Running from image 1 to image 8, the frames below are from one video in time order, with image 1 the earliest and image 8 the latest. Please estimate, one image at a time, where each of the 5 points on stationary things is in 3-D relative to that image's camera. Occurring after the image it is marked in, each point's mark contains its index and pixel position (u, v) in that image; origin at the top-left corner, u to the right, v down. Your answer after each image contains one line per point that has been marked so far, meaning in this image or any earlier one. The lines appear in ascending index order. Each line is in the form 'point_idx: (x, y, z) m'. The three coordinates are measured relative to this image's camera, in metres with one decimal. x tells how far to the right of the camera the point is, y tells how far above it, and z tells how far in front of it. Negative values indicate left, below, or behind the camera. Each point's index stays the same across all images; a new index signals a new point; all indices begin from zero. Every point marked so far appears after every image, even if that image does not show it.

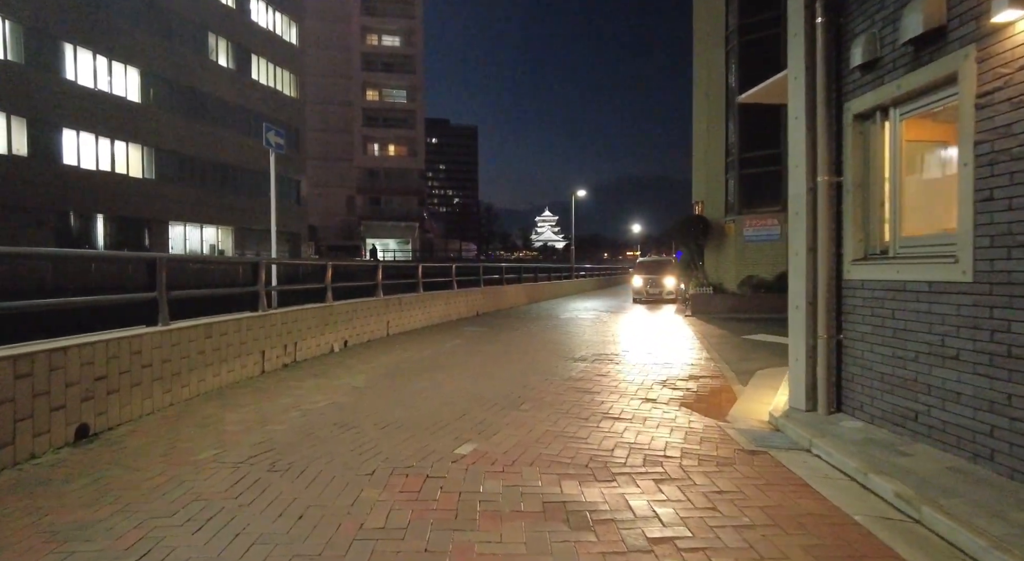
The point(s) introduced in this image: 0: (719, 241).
0: (+6.7, +1.2, +19.8) m
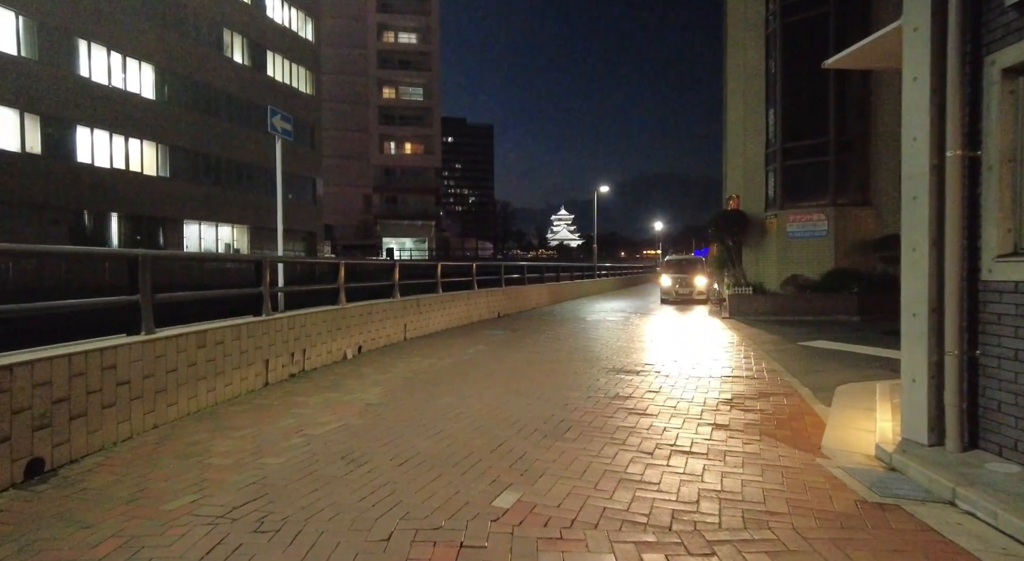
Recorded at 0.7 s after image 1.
0: (+7.4, +1.3, +18.6) m
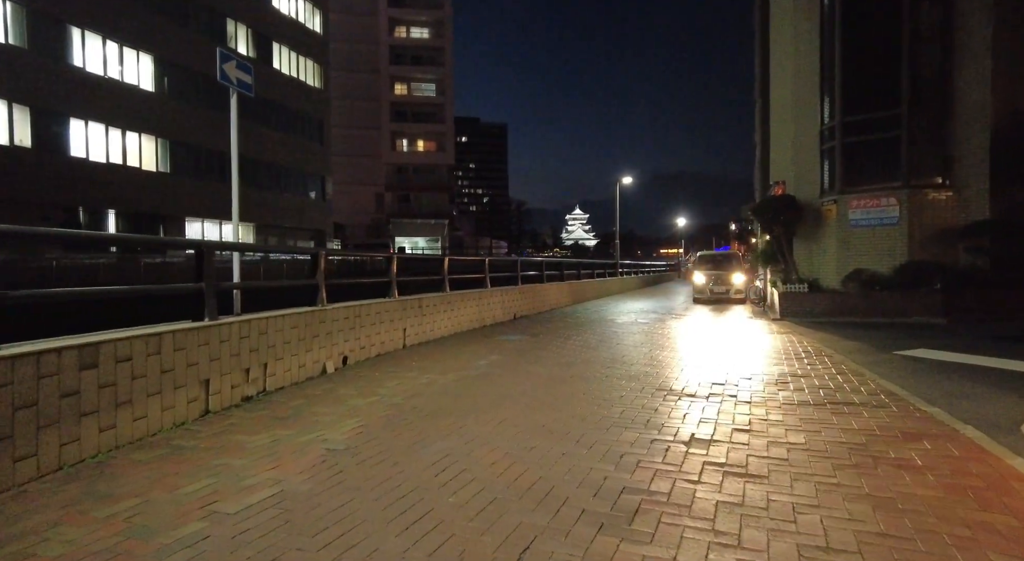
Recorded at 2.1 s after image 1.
0: (+7.9, +1.4, +16.3) m
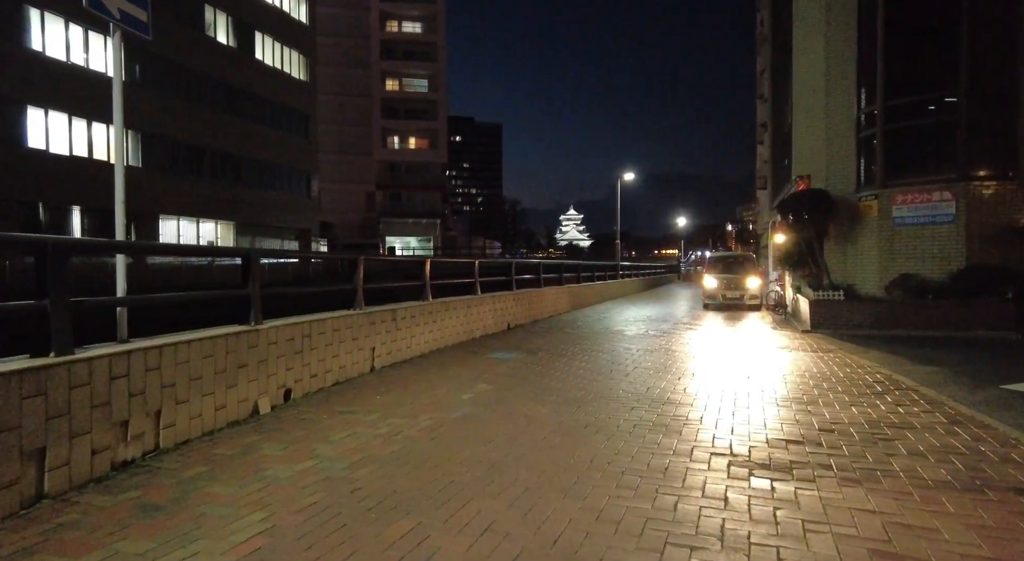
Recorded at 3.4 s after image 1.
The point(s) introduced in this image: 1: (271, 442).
0: (+7.8, +1.2, +14.4) m
1: (-2.1, -1.4, +5.4) m
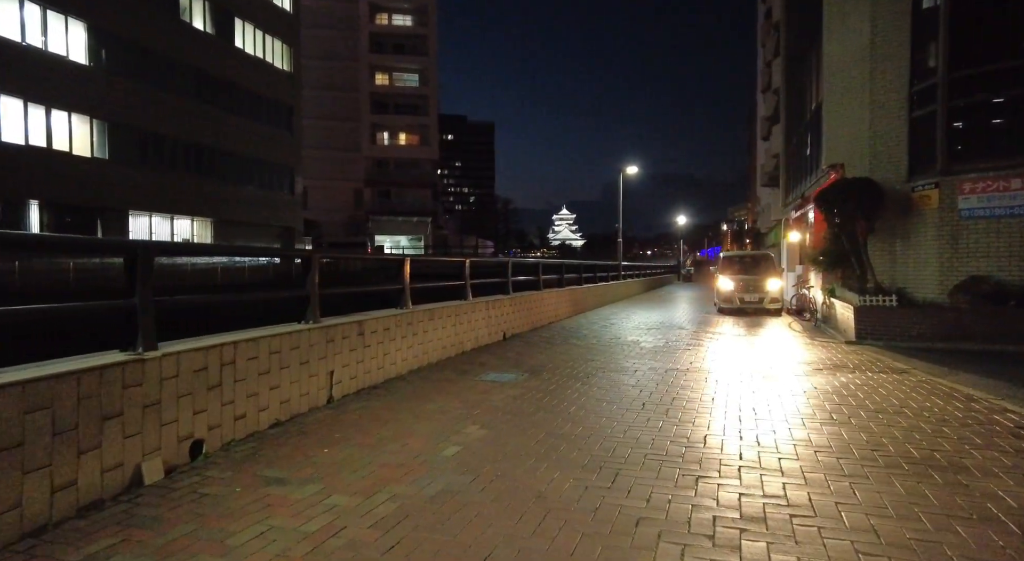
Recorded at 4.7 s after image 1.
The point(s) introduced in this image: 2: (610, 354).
0: (+7.7, +1.2, +12.4) m
1: (-2.1, -1.4, +3.3) m
2: (+1.8, -1.3, +10.8) m
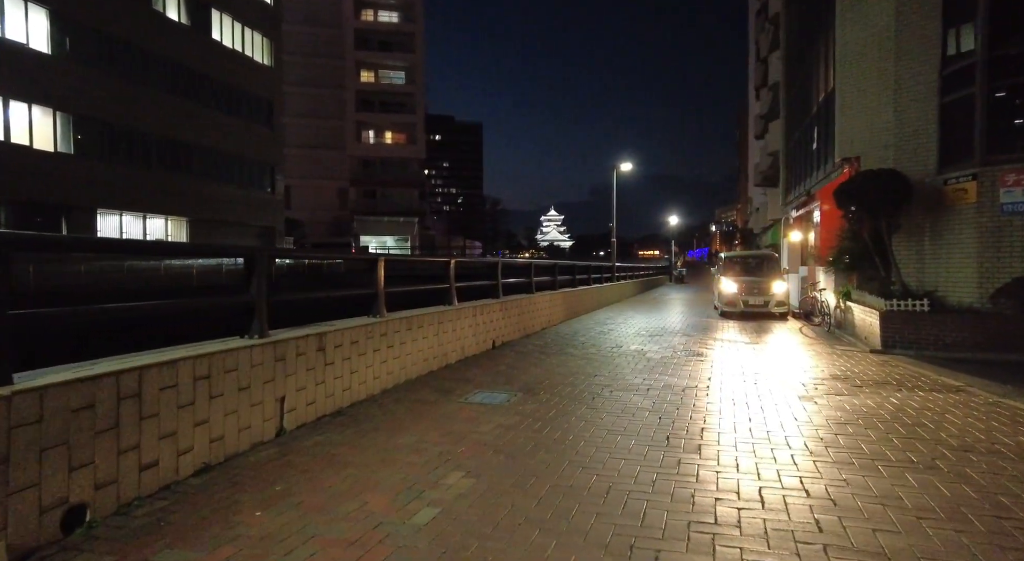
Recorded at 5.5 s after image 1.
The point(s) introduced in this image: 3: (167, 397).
0: (+7.5, +1.1, +11.3) m
1: (-2.1, -1.5, +2.0) m
2: (+1.6, -1.3, +9.6) m
3: (-2.3, -0.8, +4.2) m
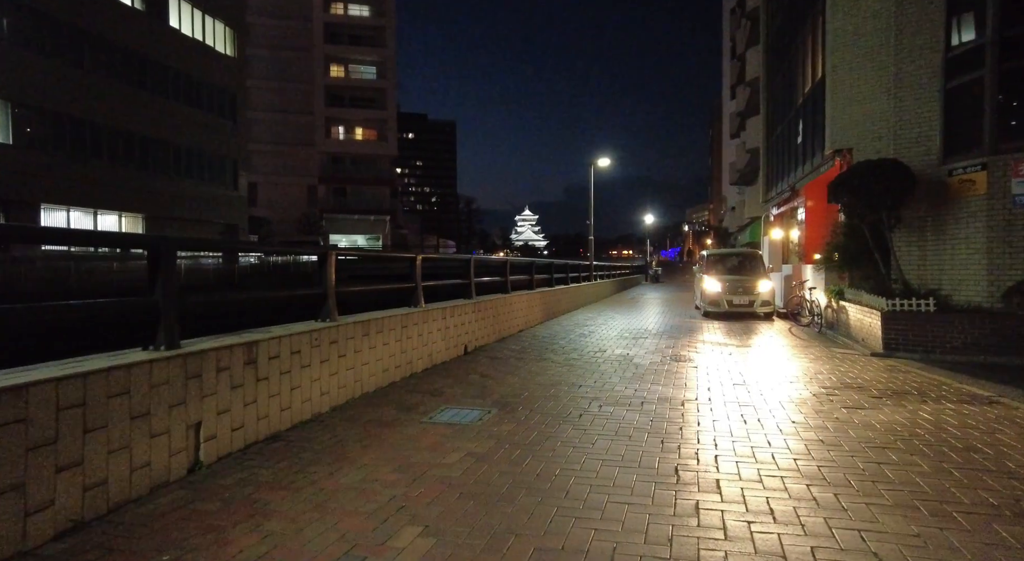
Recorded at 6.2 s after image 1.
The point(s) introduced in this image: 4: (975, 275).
0: (+7.1, +1.2, +10.5) m
1: (-2.1, -1.4, +0.8) m
2: (+1.3, -1.3, +8.6) m
3: (-2.5, -0.8, +3.0) m
4: (+7.3, +0.1, +9.6) m
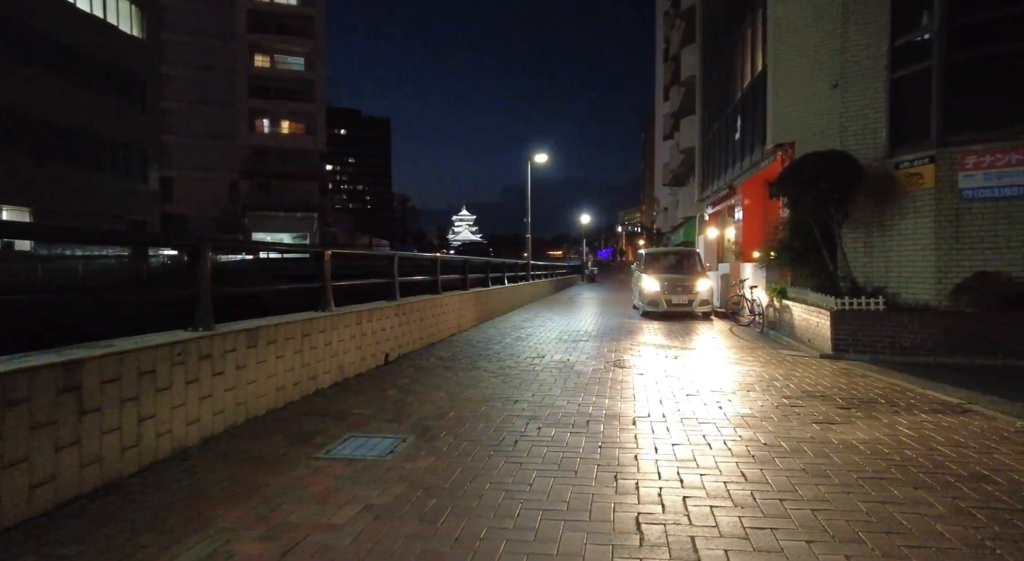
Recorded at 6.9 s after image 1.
0: (+5.9, +1.2, +10.1) m
1: (-2.2, -1.4, -0.5) m
2: (+0.3, -1.3, +7.6) m
3: (-2.8, -0.8, +1.7) m
4: (+6.2, +0.1, +9.2) m
